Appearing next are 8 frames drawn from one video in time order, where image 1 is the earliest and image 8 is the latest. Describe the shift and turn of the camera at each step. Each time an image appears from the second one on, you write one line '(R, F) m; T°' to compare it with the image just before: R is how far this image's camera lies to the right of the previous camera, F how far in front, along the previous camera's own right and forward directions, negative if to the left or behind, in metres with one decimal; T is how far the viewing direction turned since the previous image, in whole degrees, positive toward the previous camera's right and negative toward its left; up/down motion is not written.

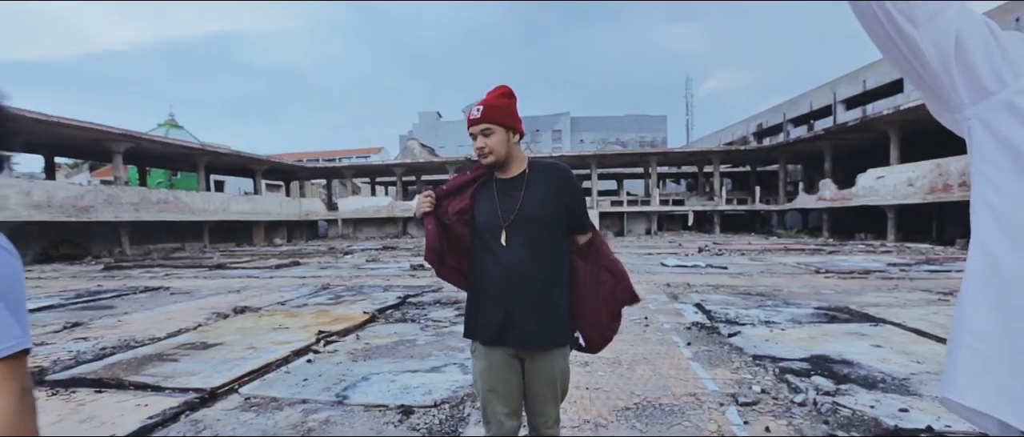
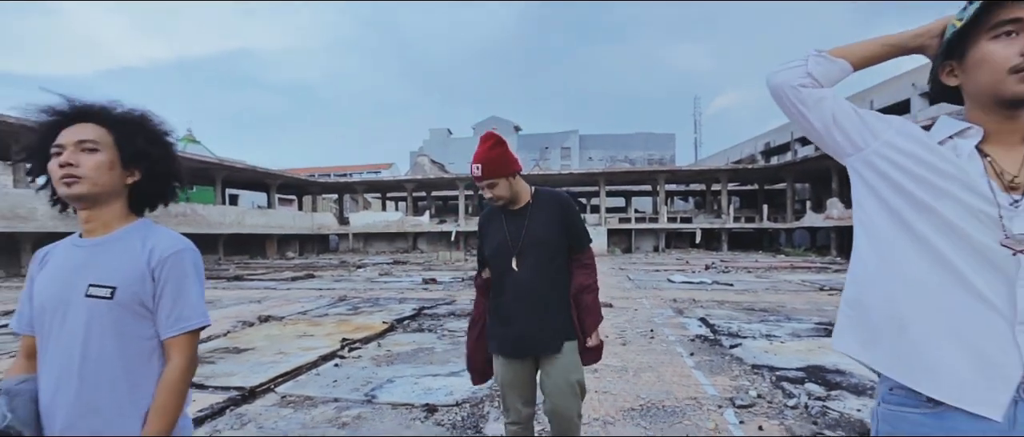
(-0.1, -0.3) m; -1°
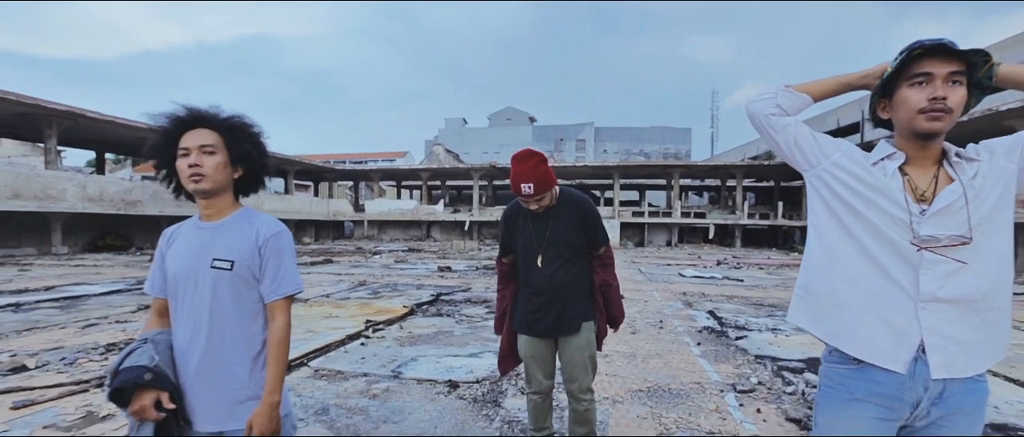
(-0.1, -0.2) m; -1°
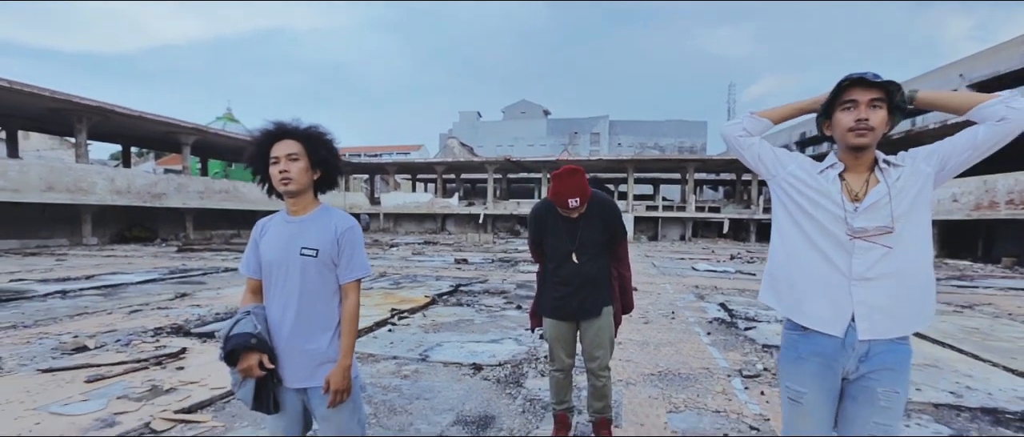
(-0.1, -0.3) m; -2°
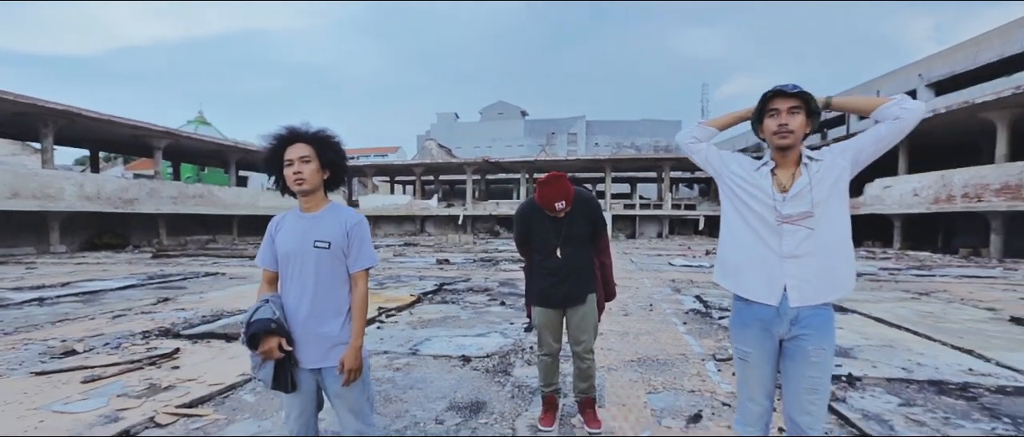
(0.0, -0.2) m; +2°
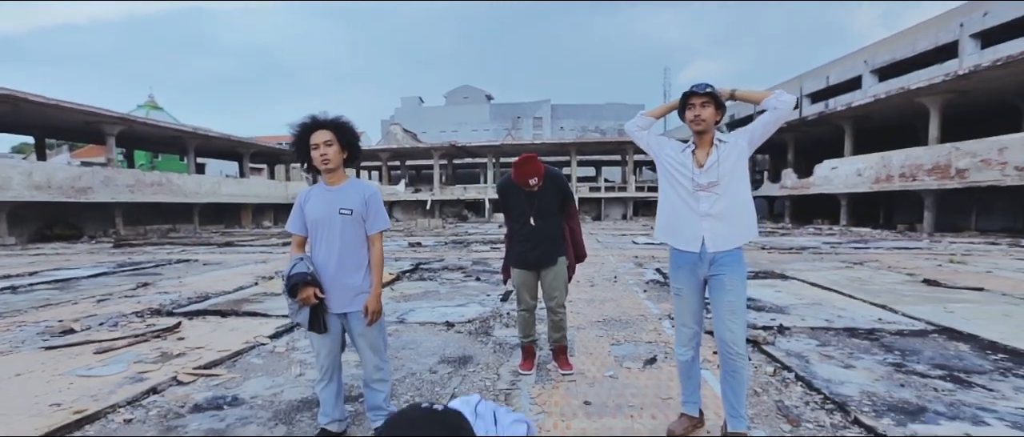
(-0.1, -0.4) m; +4°
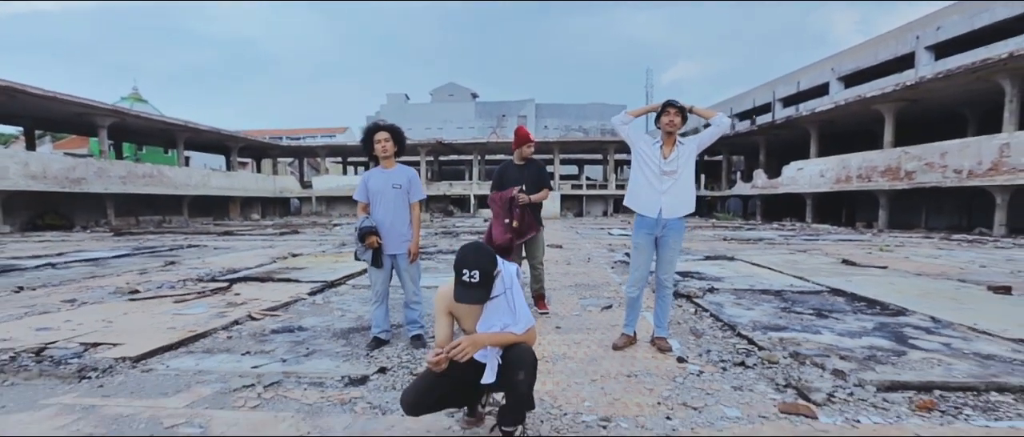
(-0.1, -1.0) m; +2°
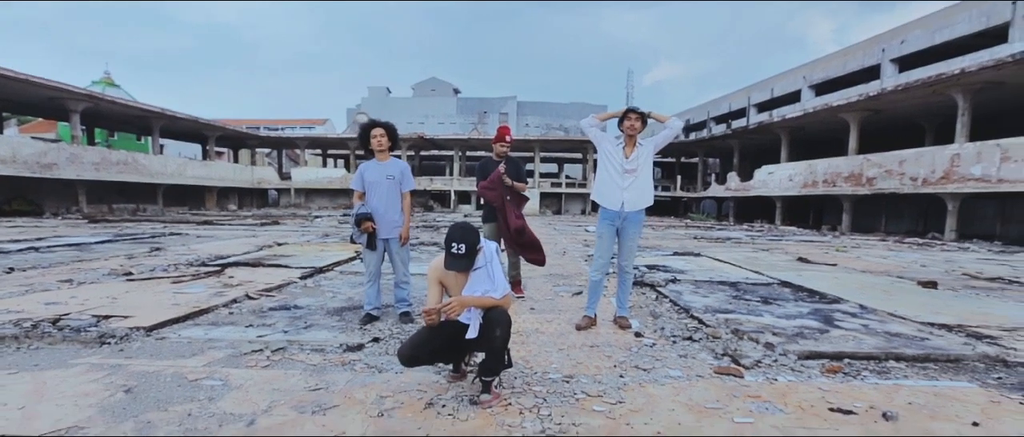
(0.0, -0.4) m; +2°
